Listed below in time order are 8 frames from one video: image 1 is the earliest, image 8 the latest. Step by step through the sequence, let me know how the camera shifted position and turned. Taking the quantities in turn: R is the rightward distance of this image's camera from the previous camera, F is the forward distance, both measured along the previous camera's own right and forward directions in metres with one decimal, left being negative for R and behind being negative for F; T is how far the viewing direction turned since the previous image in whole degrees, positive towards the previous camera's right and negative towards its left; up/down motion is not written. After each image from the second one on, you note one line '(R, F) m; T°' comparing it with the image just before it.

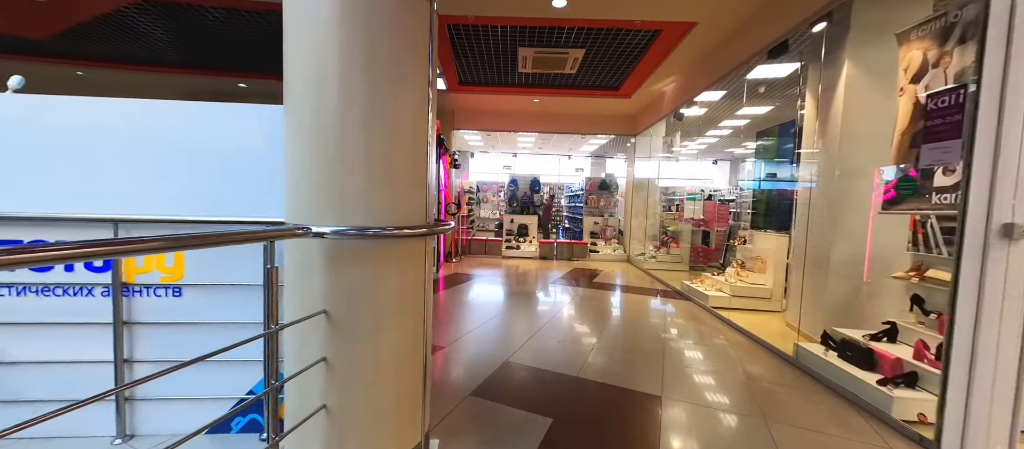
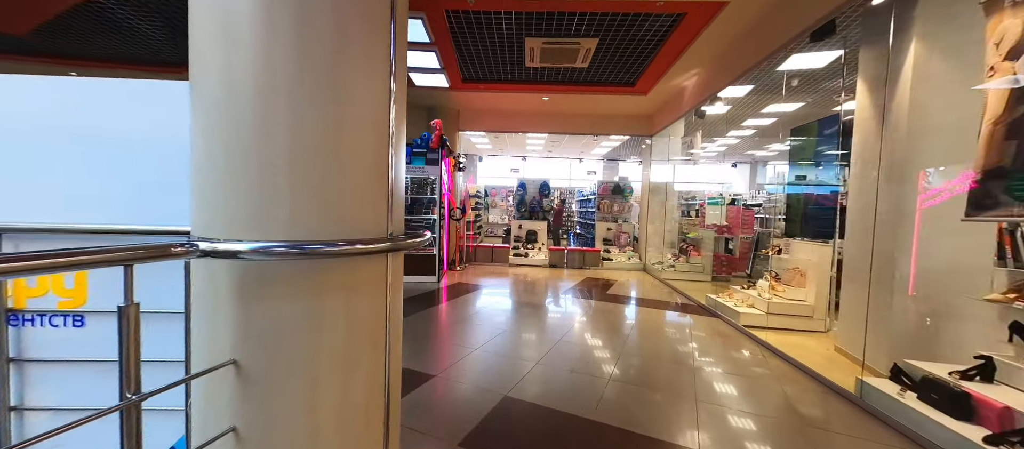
(+0.1, +0.5) m; -2°
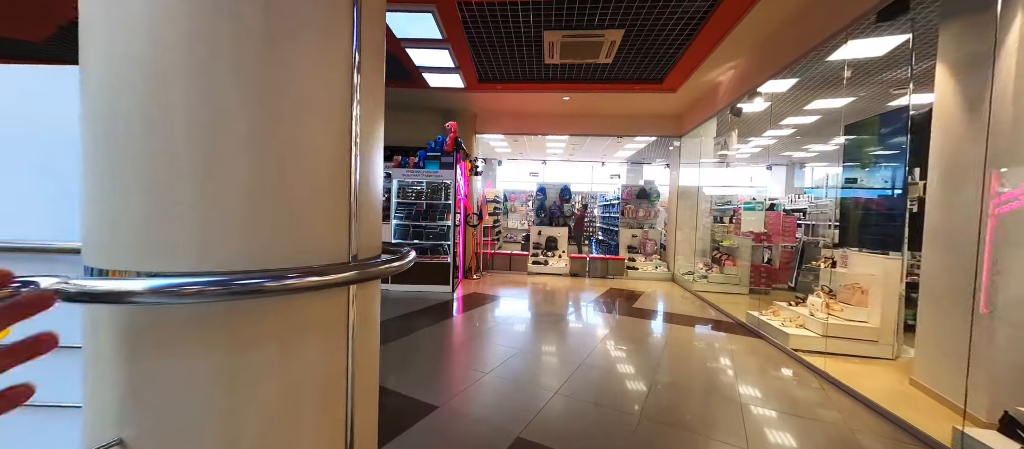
(0.0, +0.4) m; -3°
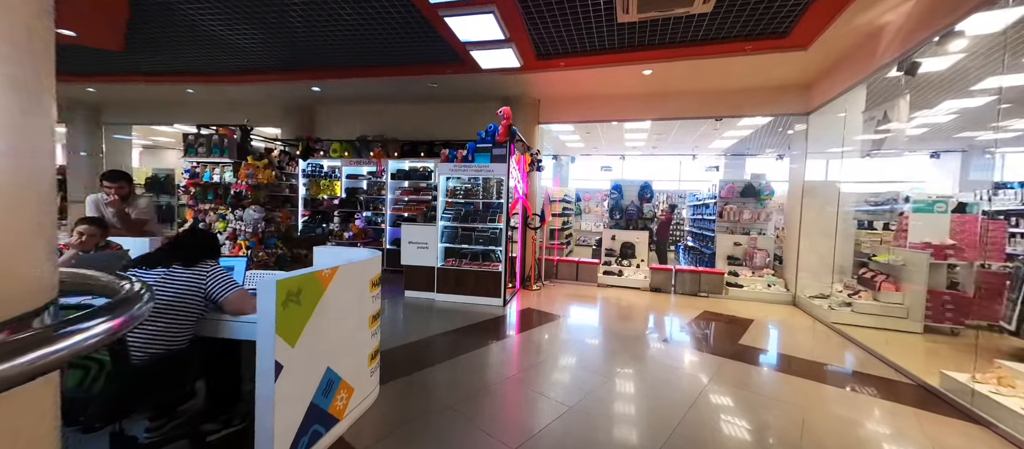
(+0.2, +1.0) m; -12°
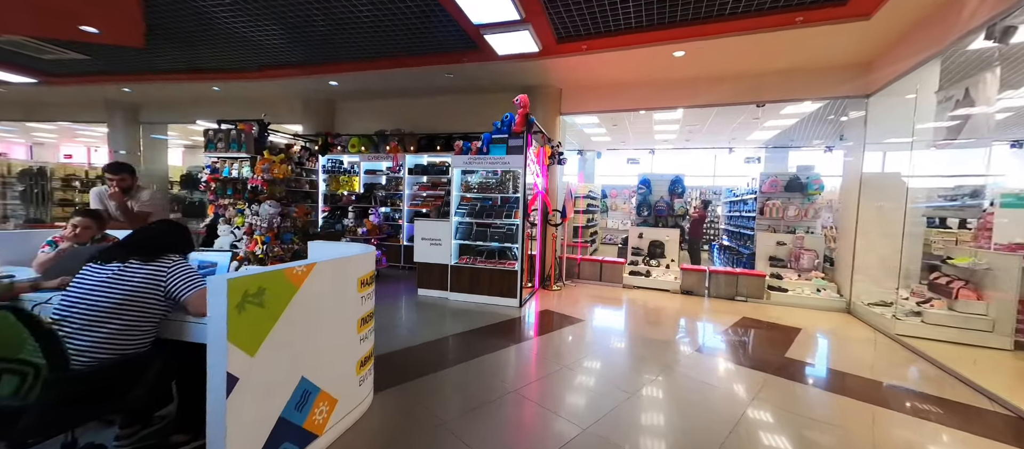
(+0.1, +0.3) m; -4°
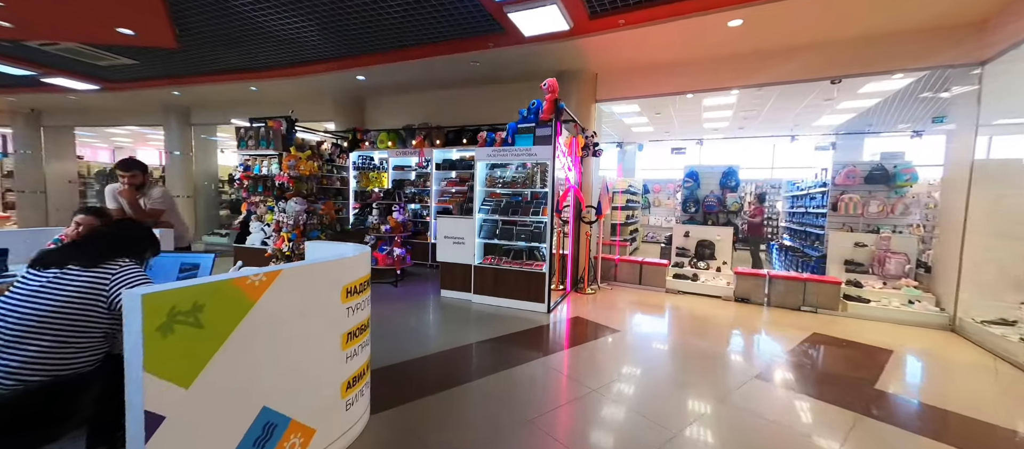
(+0.1, +0.4) m; -6°
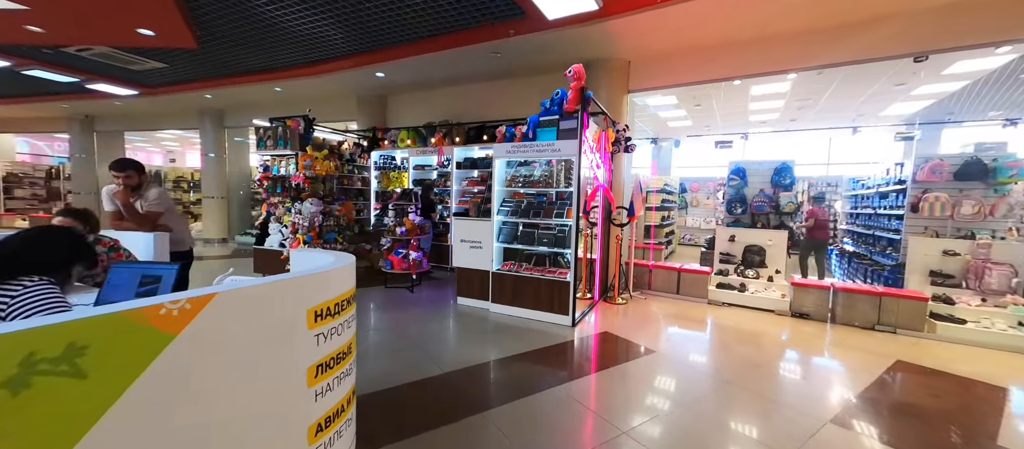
(+0.1, +0.4) m; -5°
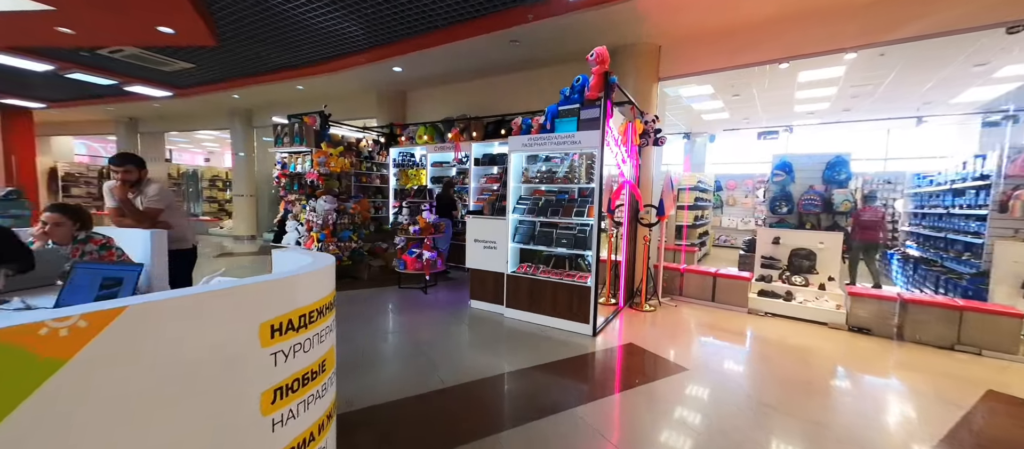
(+0.1, +0.3) m; -4°
